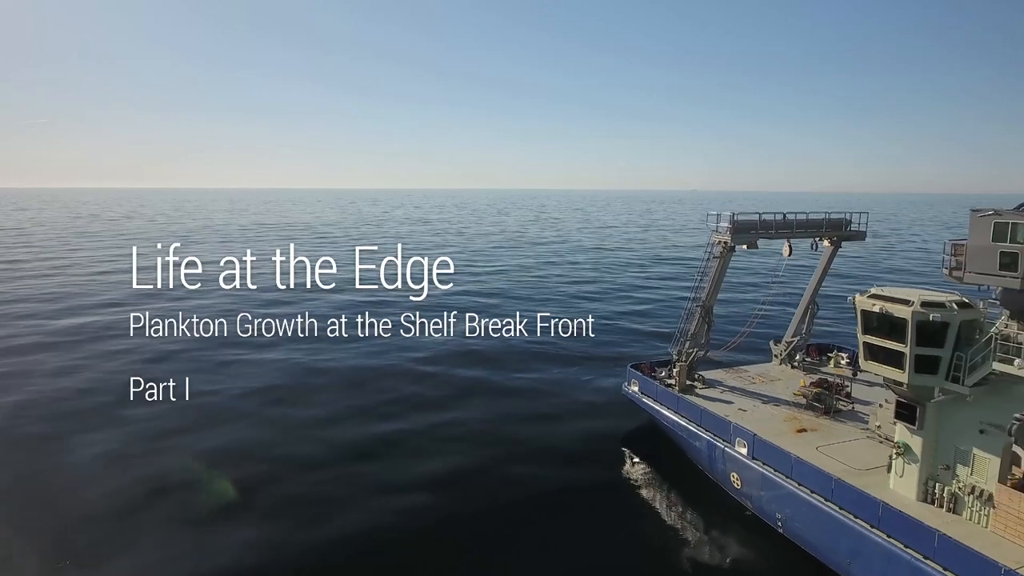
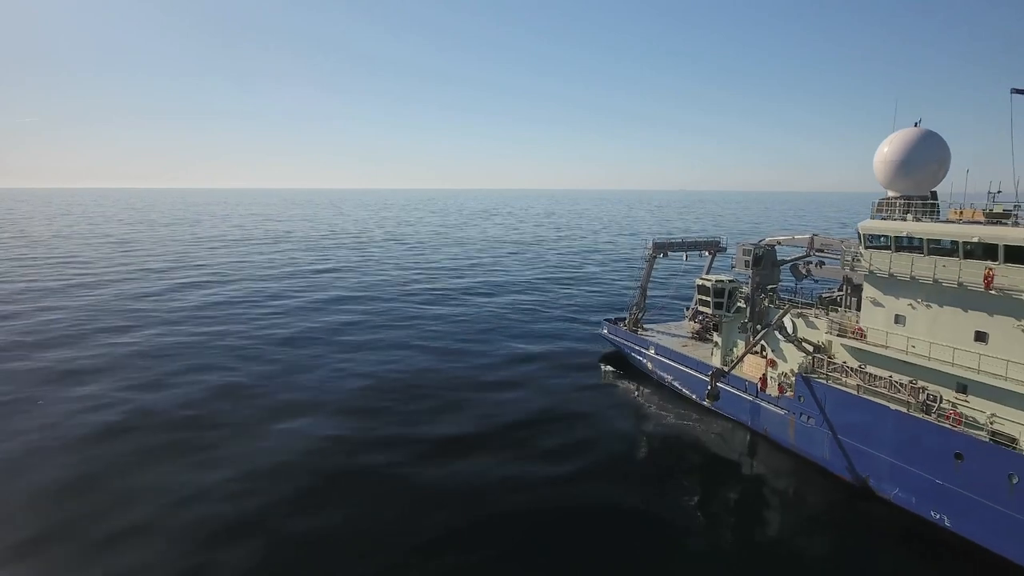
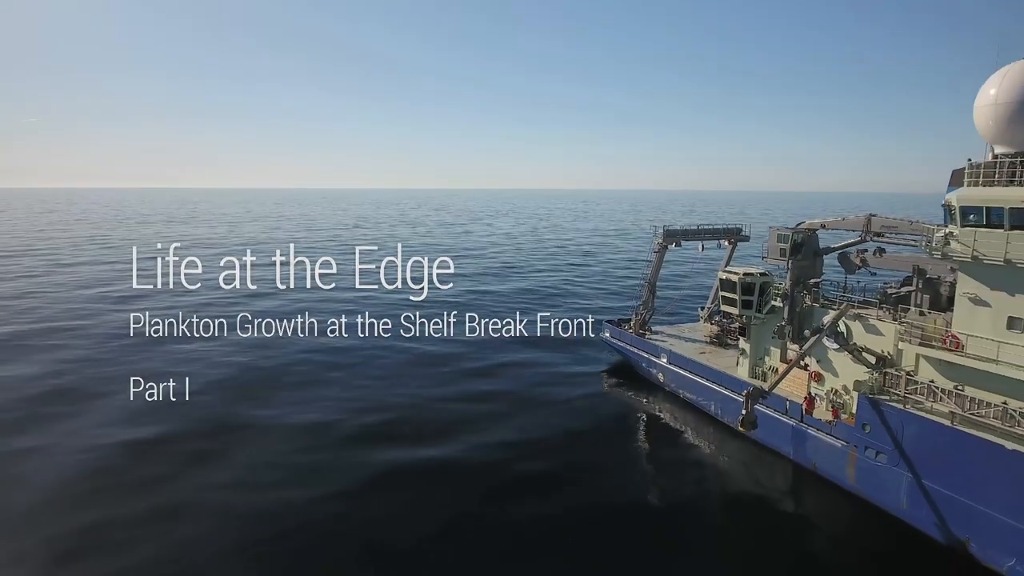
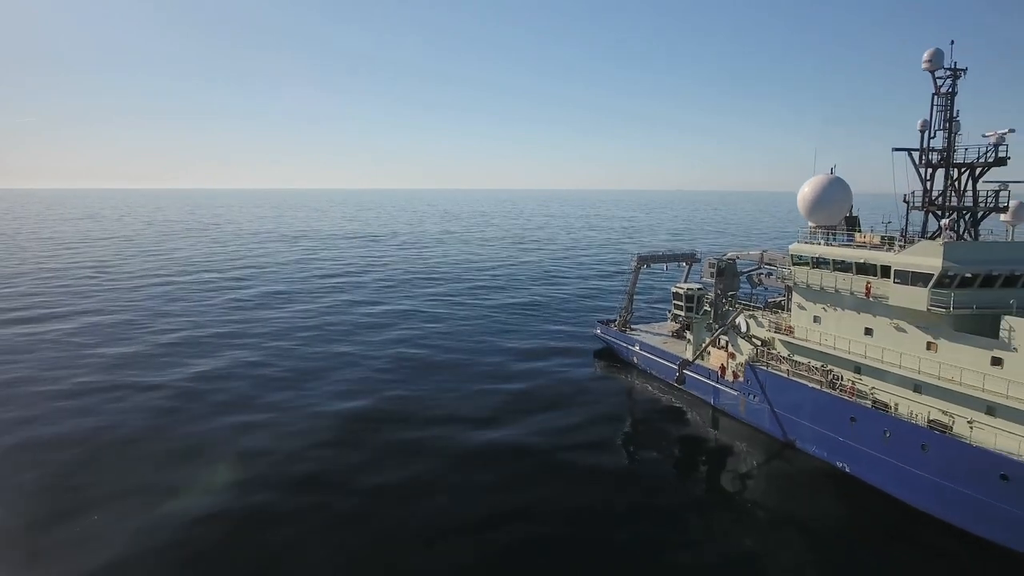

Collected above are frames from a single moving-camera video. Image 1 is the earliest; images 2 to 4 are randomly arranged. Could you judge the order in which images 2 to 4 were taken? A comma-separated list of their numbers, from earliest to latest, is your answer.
3, 2, 4
